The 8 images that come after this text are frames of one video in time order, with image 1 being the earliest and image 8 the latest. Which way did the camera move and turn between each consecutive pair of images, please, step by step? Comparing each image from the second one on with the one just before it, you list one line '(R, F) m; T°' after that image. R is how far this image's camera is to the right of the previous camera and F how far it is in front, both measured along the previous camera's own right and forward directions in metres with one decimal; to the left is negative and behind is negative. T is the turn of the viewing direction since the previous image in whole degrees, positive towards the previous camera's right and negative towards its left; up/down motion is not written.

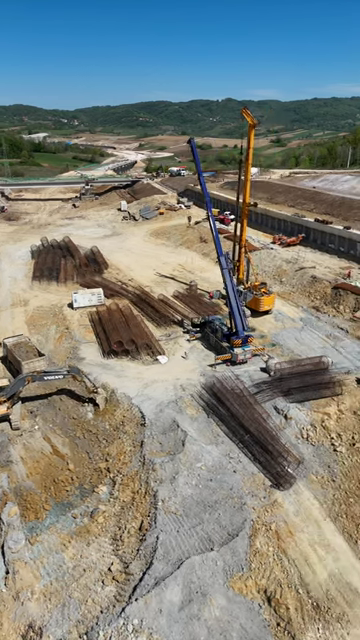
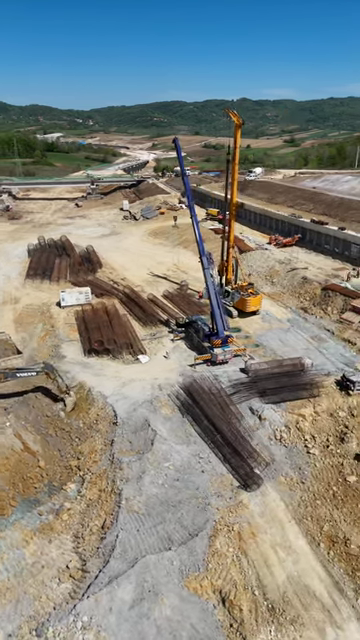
(+1.4, 0.0) m; -1°
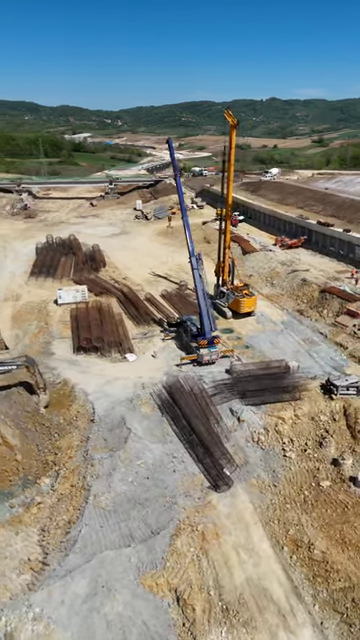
(+1.6, 0.0) m; -3°
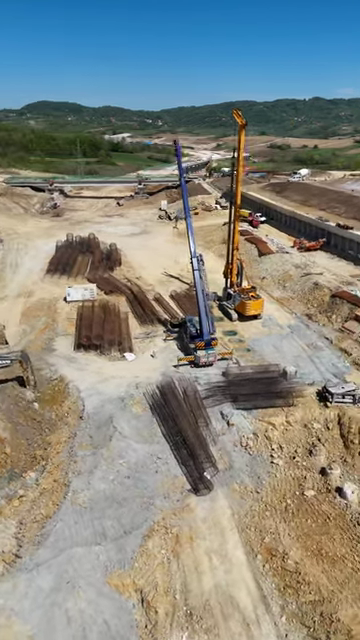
(+1.6, +0.1) m; -4°
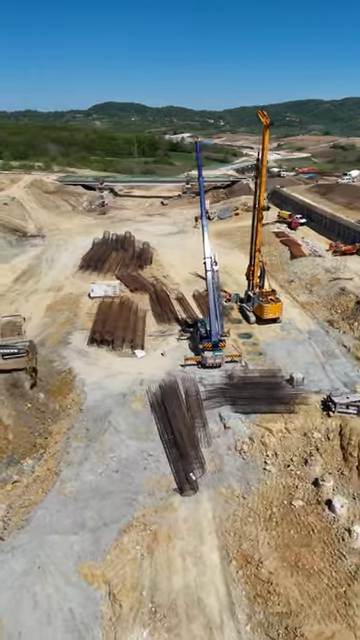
(+1.9, +0.1) m; -6°
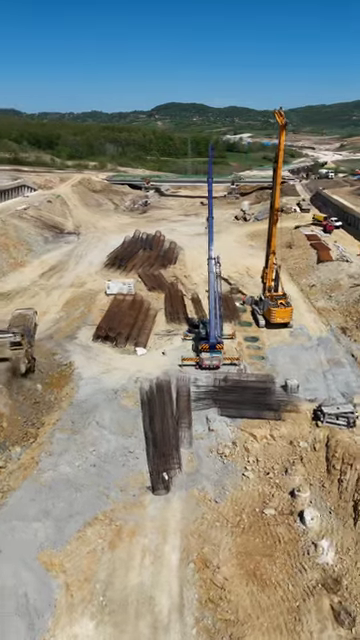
(+2.3, +0.1) m; -6°
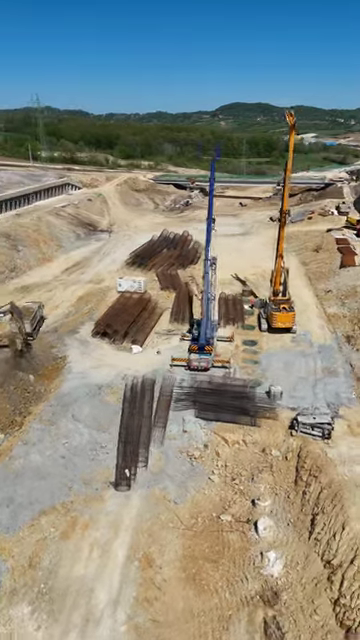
(+2.7, +0.1) m; -6°
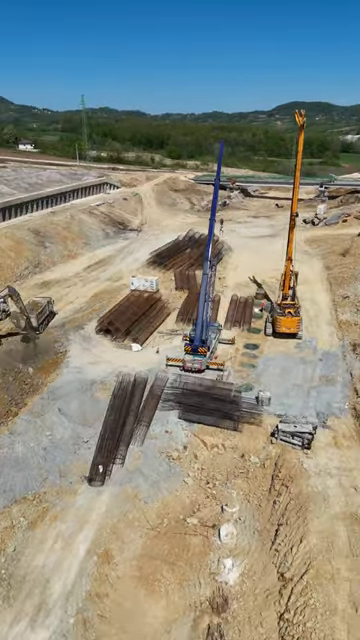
(+2.2, +0.1) m; -6°
